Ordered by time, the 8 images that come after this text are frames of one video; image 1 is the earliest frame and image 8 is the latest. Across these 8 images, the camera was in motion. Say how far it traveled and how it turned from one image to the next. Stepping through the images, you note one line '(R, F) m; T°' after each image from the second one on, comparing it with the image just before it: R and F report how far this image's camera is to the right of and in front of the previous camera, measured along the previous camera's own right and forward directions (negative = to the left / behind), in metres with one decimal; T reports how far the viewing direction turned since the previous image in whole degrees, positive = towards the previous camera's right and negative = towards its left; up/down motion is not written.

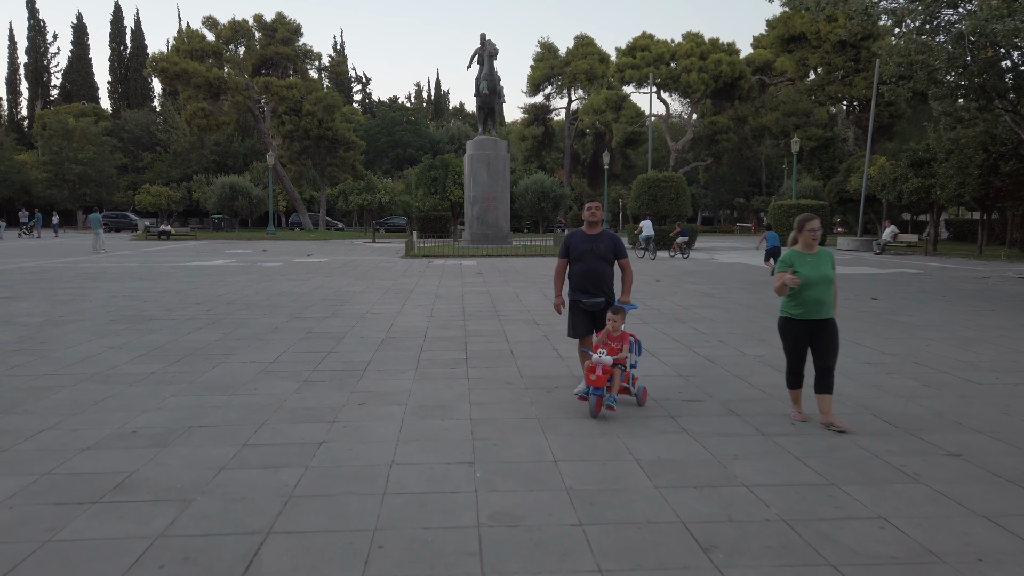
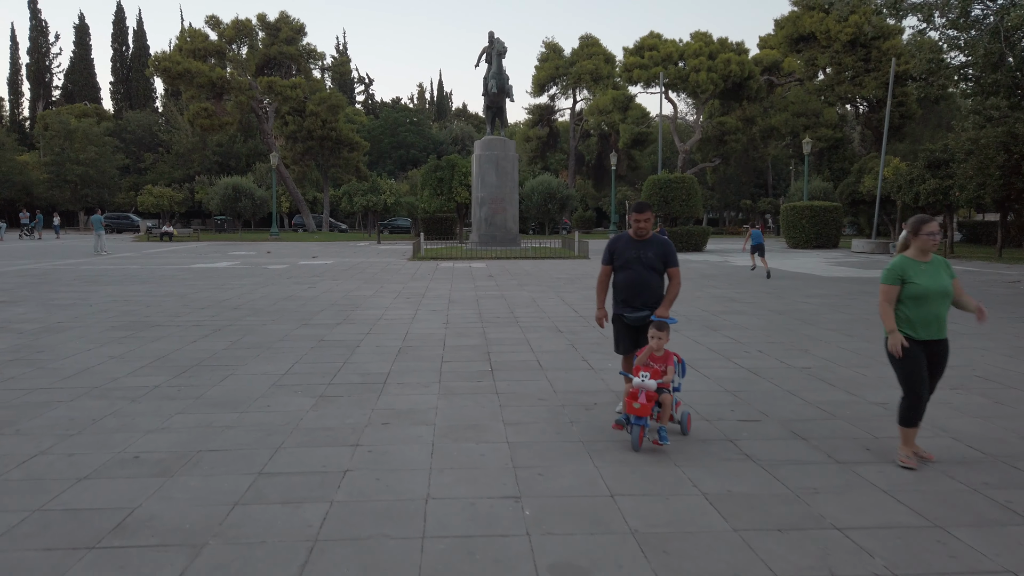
(-0.3, +0.5) m; 0°
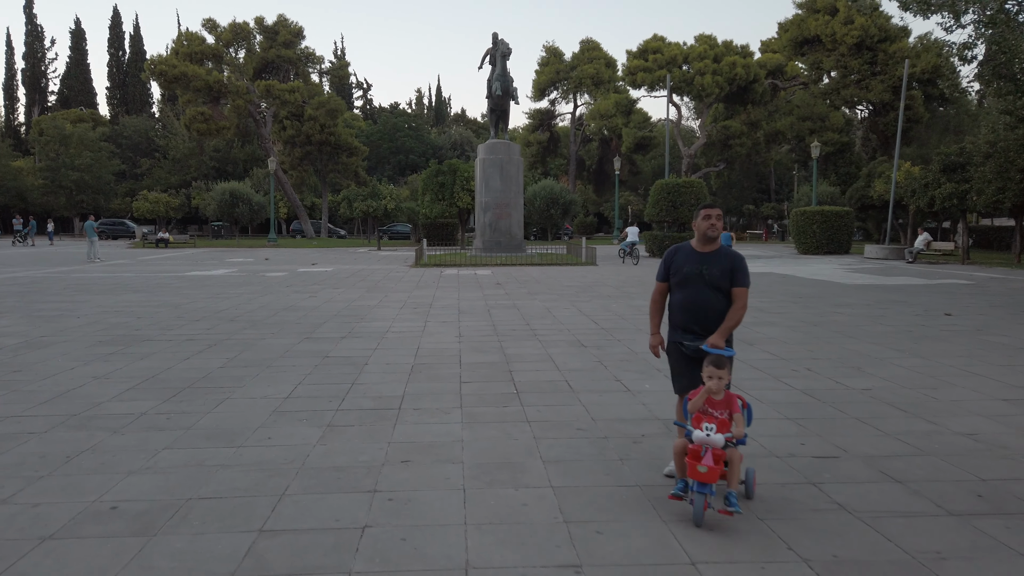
(-0.2, +0.7) m; 0°
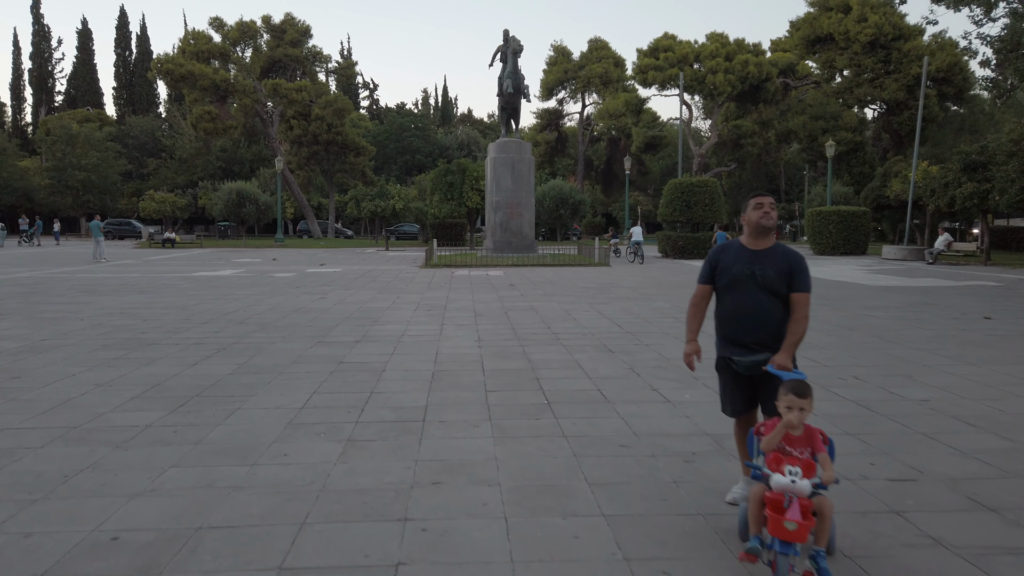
(-0.2, +0.4) m; 0°
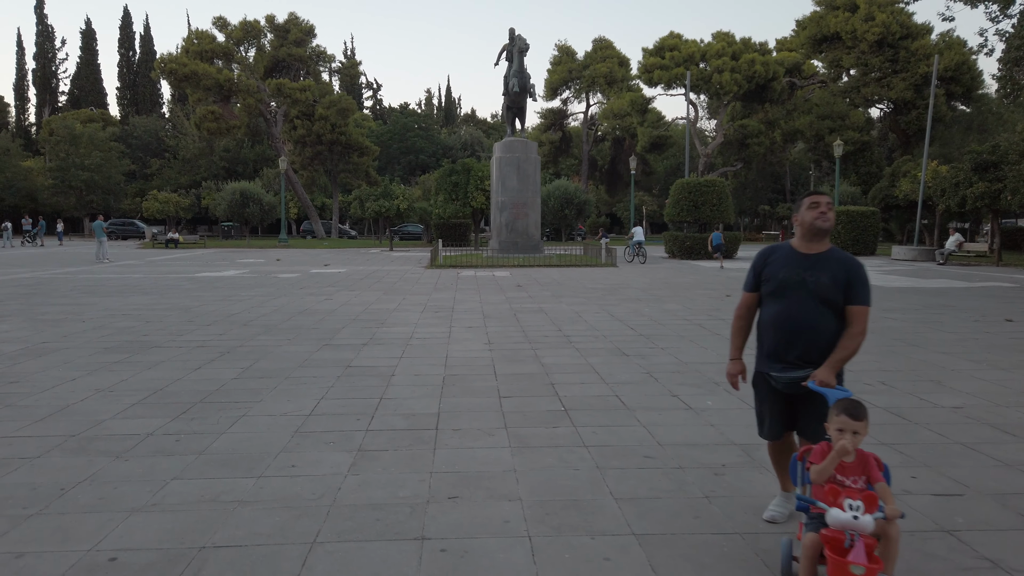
(-0.1, +0.2) m; 0°
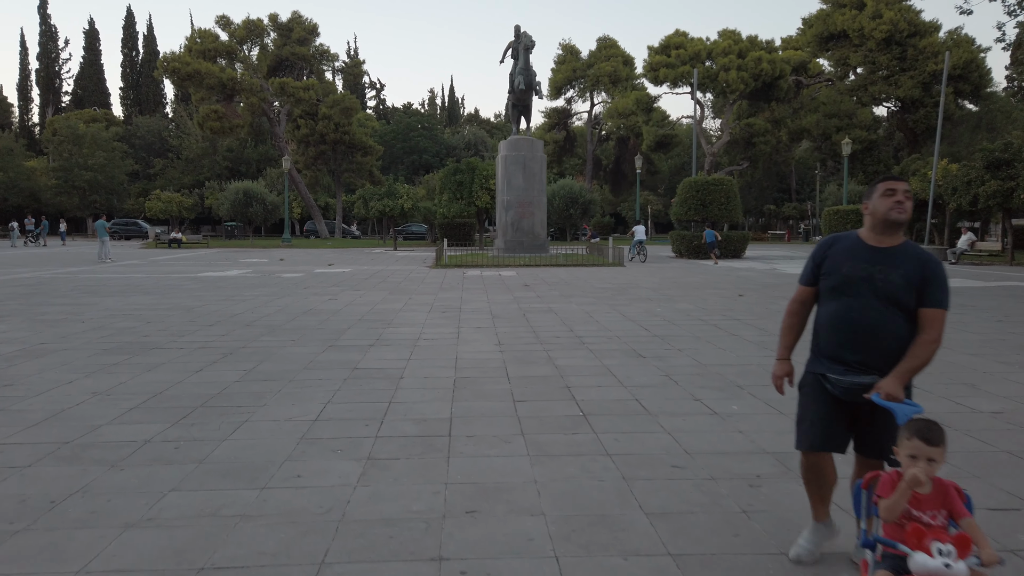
(-0.1, +0.3) m; 0°
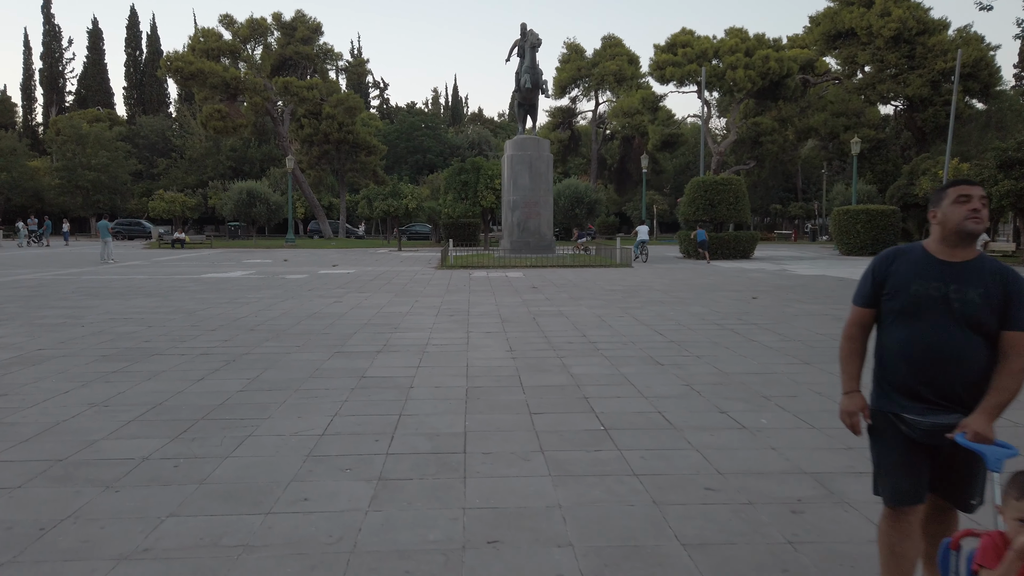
(-0.1, +0.3) m; 0°
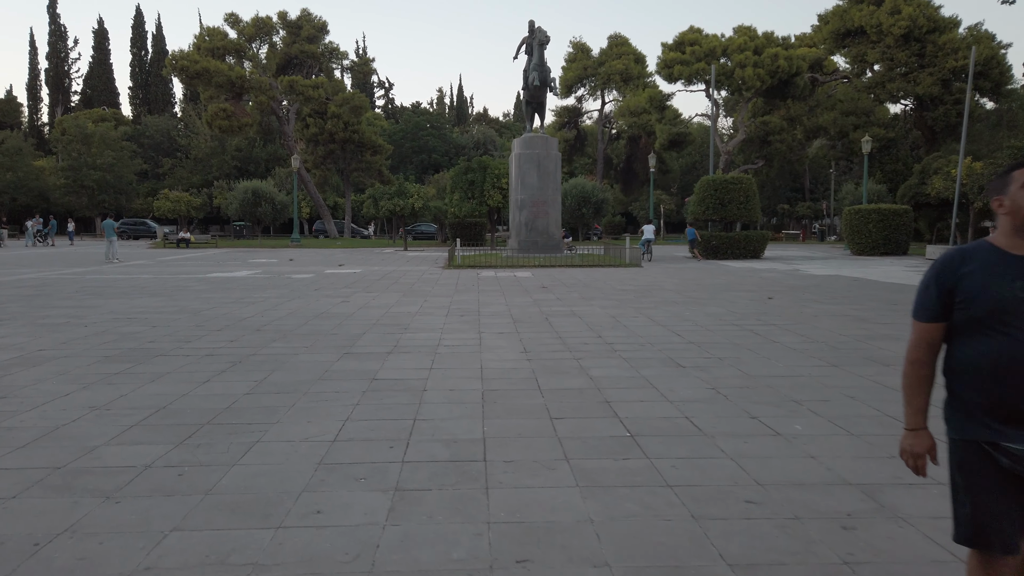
(-0.1, +0.3) m; 0°
